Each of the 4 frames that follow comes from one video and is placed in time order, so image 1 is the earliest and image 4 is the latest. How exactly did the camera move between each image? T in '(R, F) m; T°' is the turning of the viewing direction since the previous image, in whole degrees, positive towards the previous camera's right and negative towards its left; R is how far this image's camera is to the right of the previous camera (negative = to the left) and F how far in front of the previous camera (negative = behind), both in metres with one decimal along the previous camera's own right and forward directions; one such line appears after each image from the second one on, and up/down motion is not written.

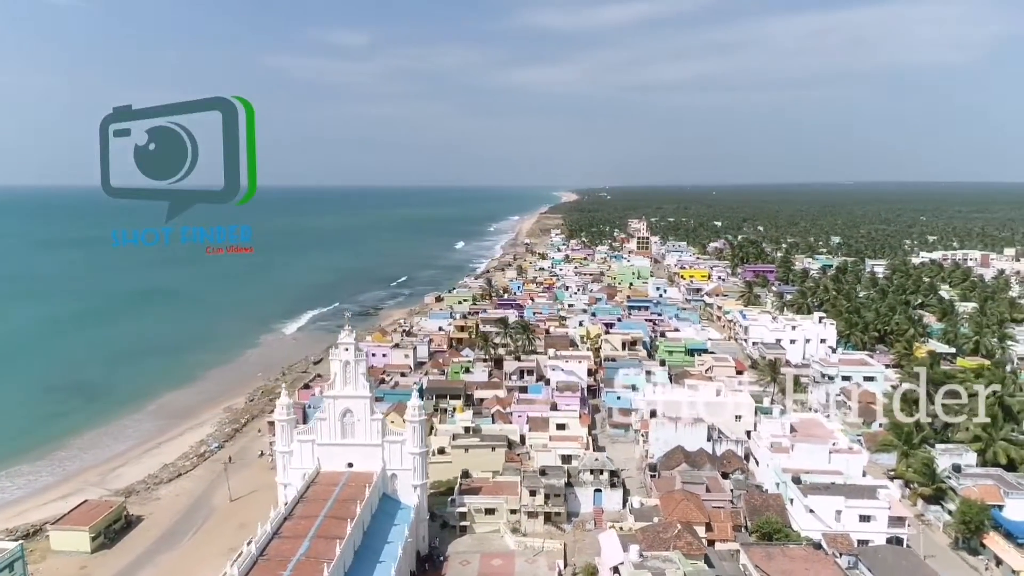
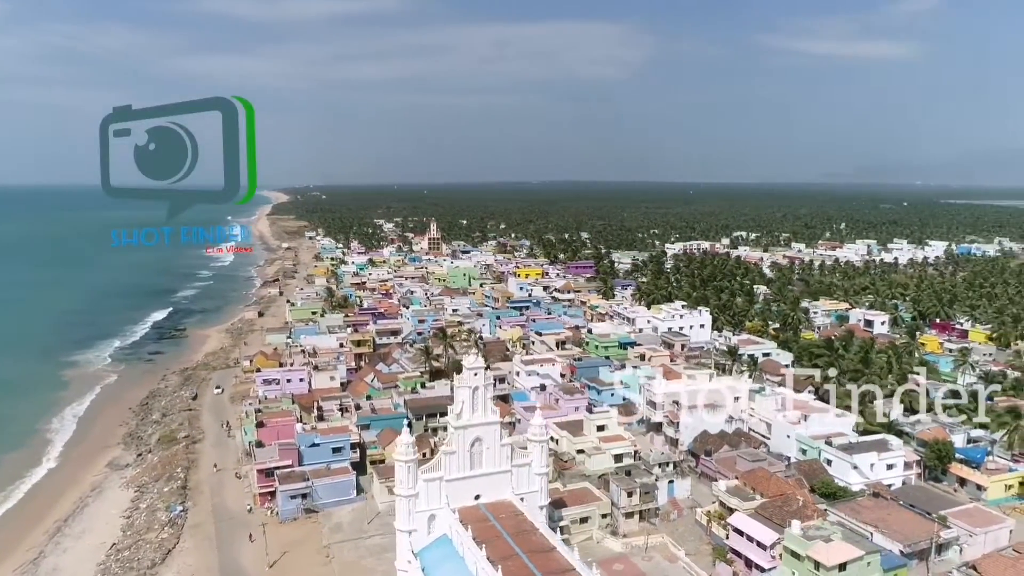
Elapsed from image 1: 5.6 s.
(-14.5, +3.1) m; +23°
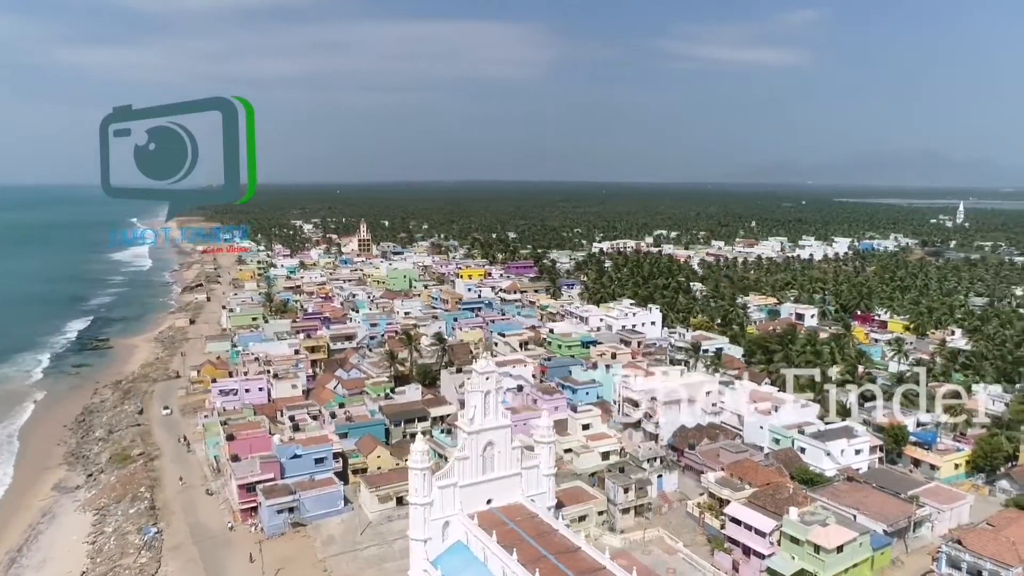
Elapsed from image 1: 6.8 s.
(-3.3, +0.2) m; +7°
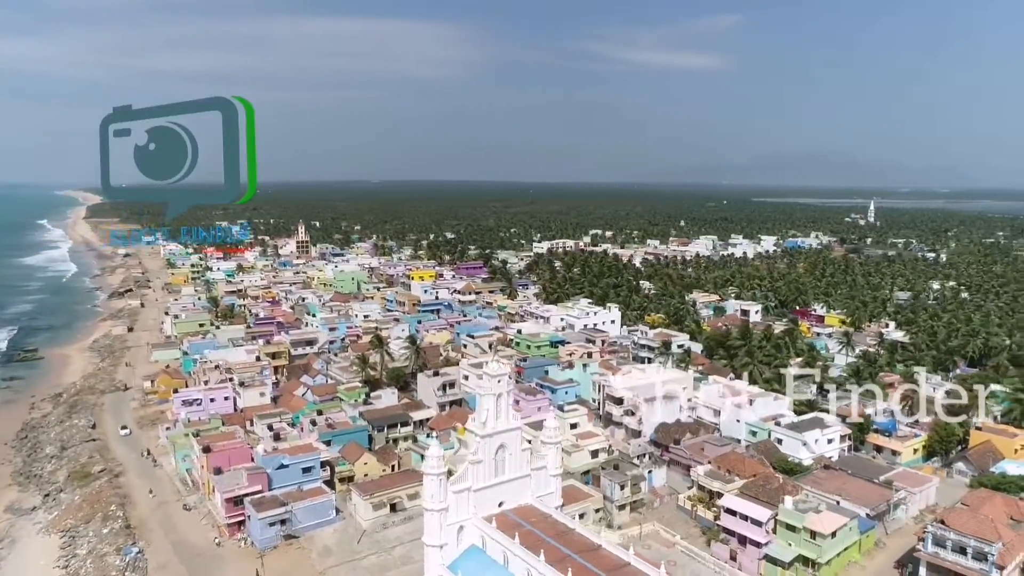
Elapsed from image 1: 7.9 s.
(-2.9, 0.0) m; +6°
